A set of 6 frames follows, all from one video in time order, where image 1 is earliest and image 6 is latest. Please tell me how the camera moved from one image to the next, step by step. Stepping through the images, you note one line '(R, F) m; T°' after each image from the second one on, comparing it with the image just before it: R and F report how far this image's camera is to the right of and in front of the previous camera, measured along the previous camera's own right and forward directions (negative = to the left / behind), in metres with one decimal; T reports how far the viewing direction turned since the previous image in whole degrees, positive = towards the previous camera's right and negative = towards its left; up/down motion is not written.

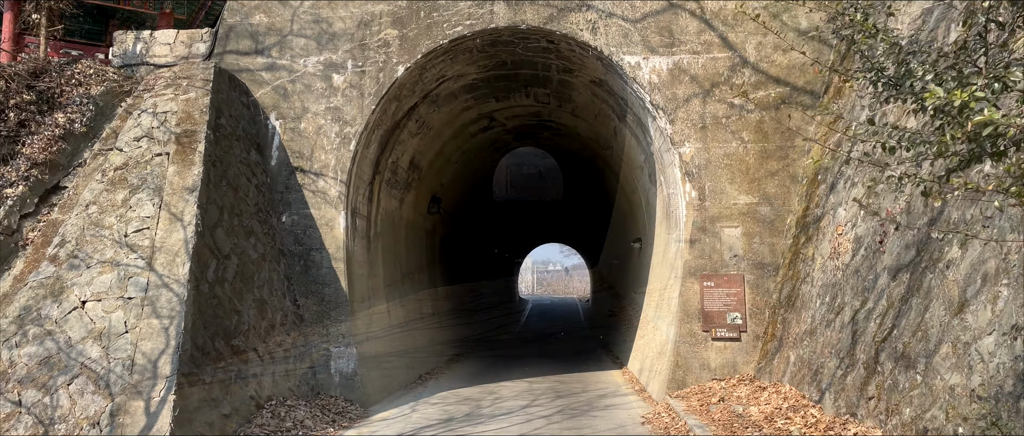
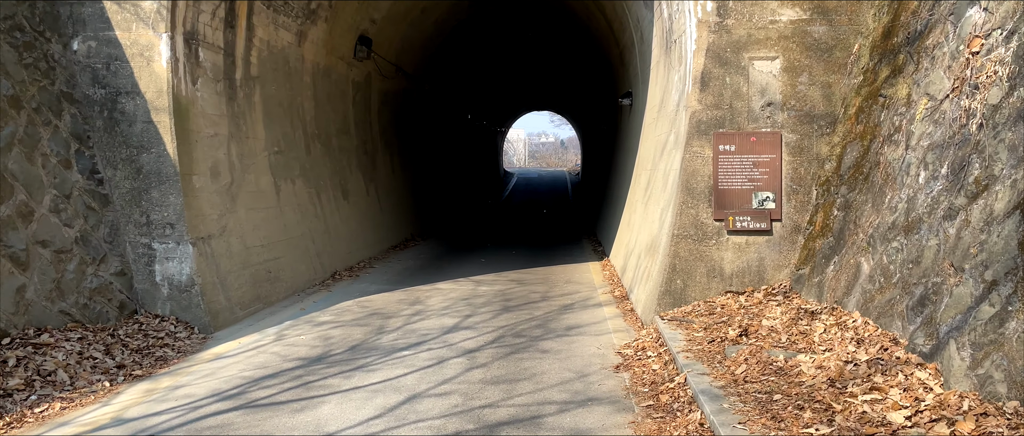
(+0.7, +3.5) m; 0°
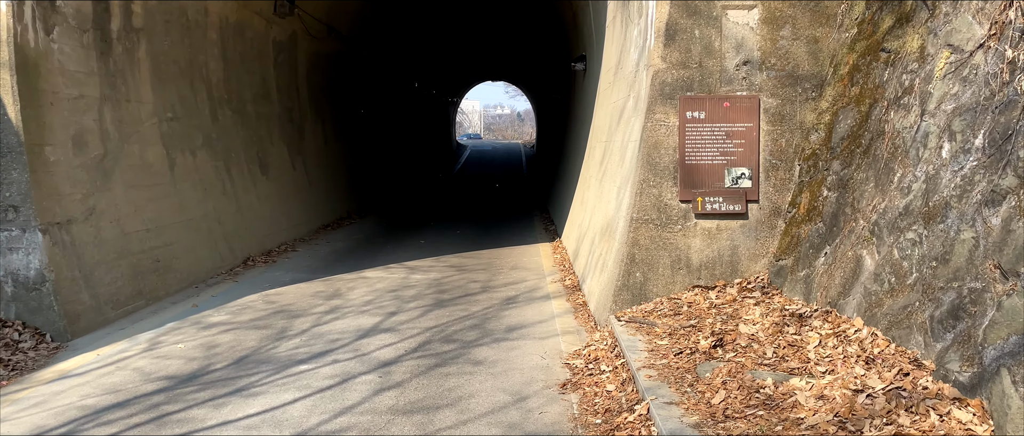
(+0.2, +1.1) m; +3°
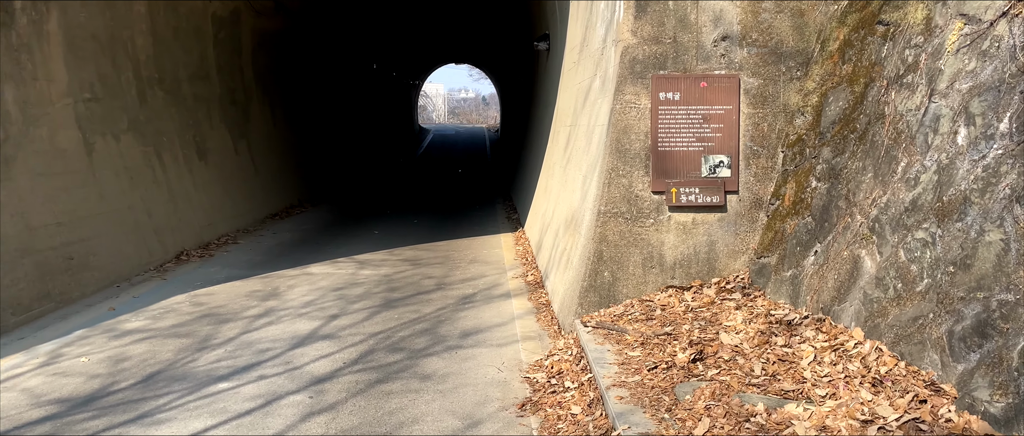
(+0.1, +0.6) m; +3°
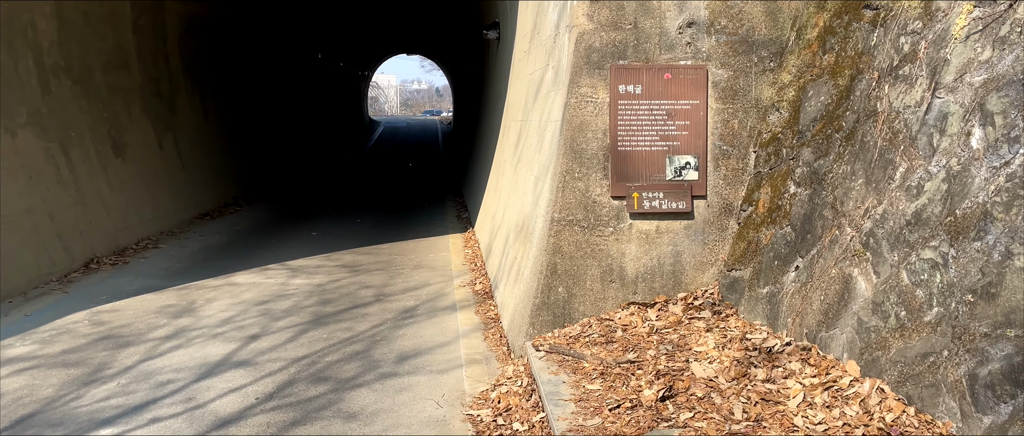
(+0.1, +0.6) m; +3°
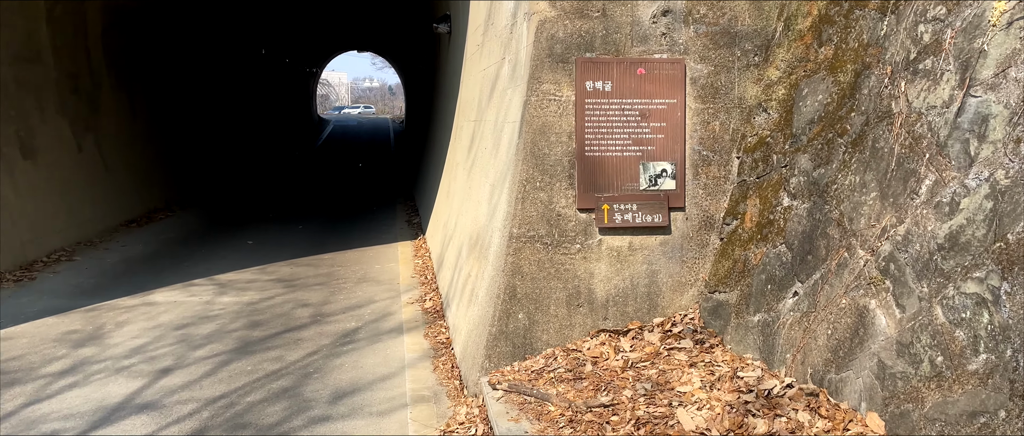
(0.0, +0.6) m; +3°
